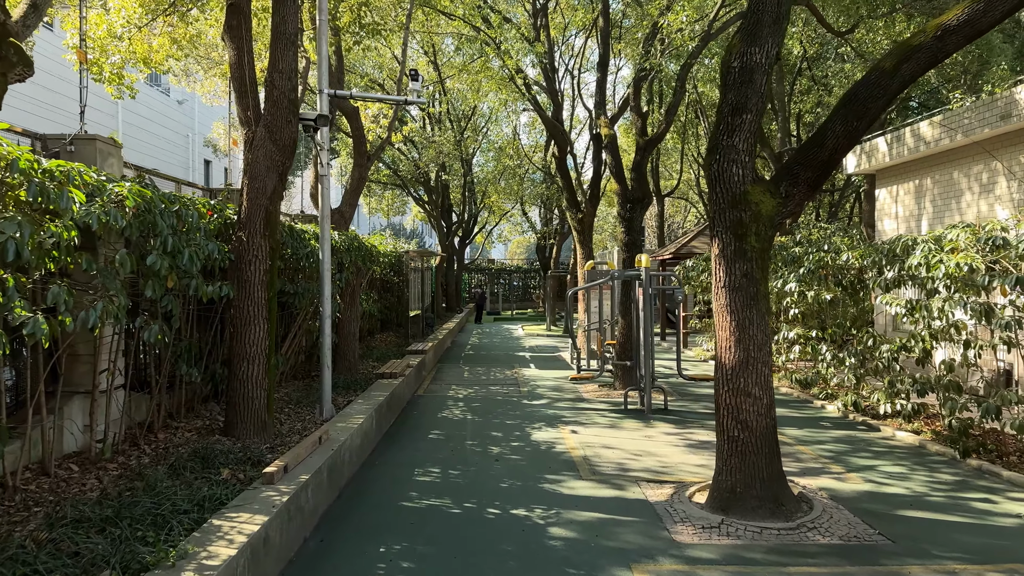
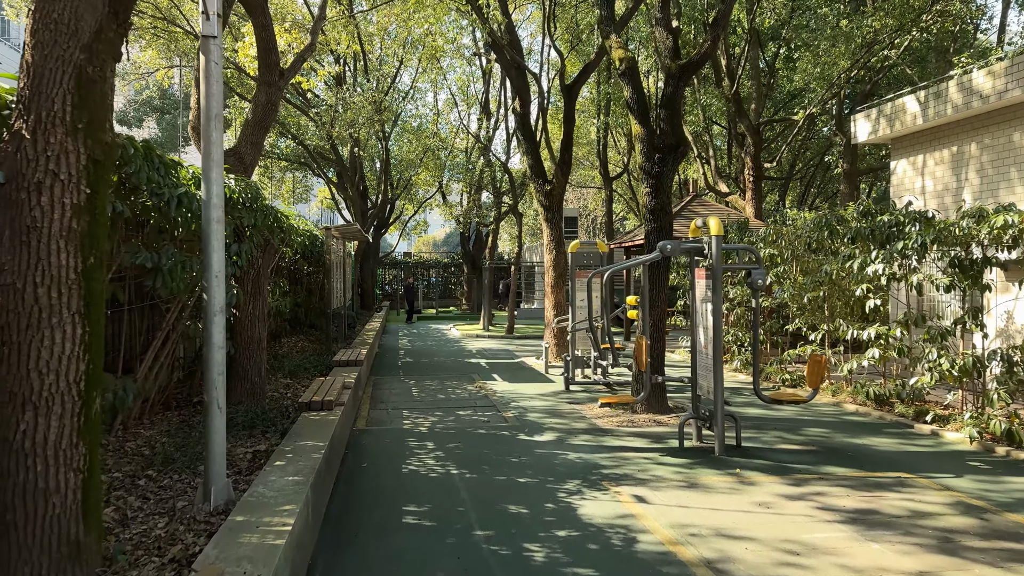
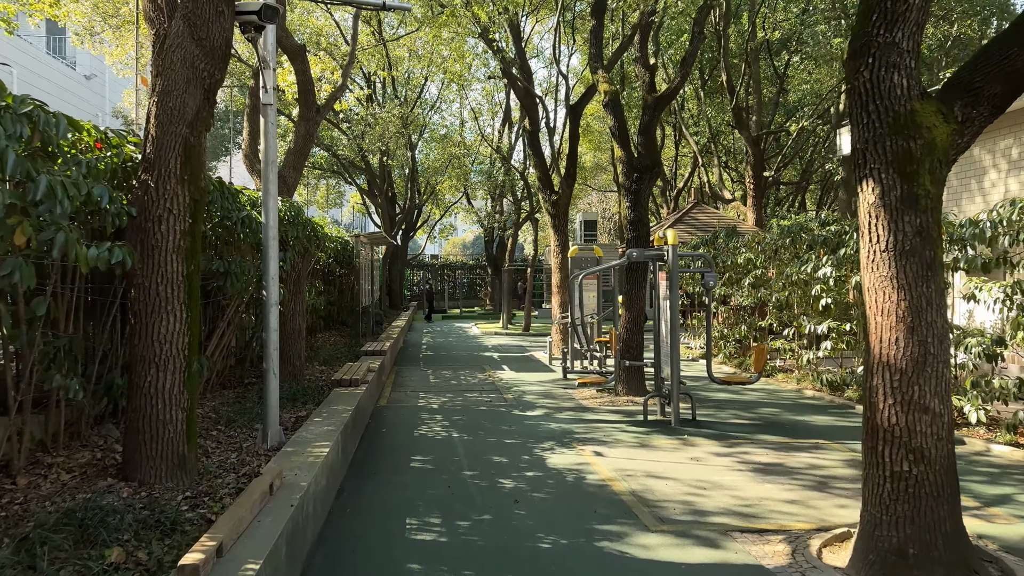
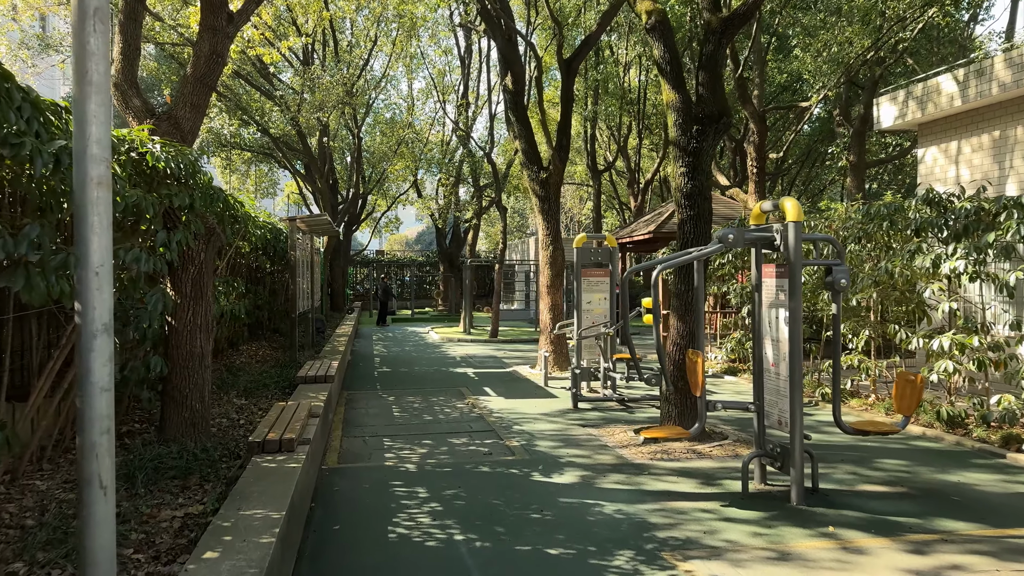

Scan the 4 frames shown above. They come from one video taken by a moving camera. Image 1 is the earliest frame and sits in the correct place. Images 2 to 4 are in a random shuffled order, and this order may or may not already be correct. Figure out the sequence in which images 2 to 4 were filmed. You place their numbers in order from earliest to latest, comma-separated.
3, 2, 4
